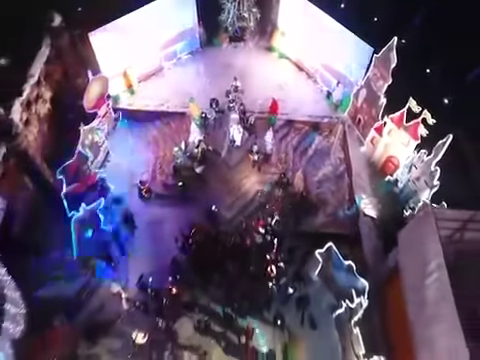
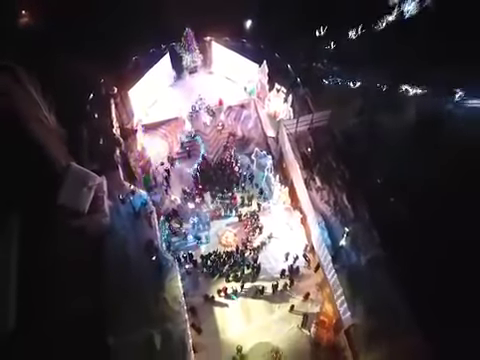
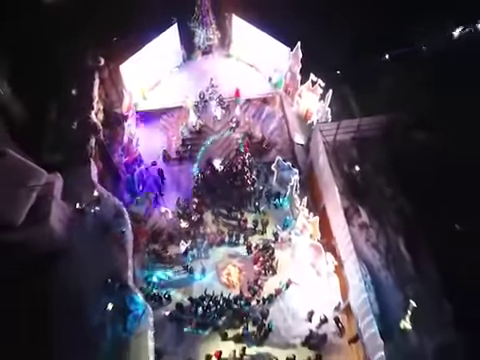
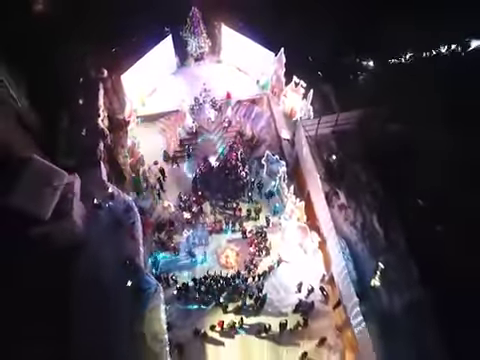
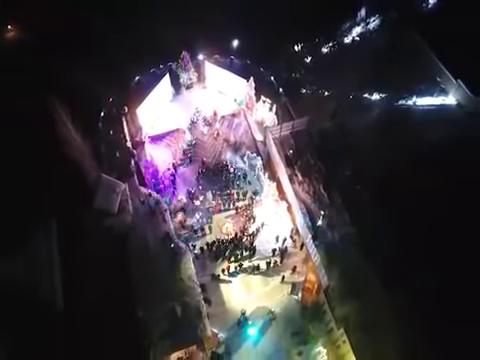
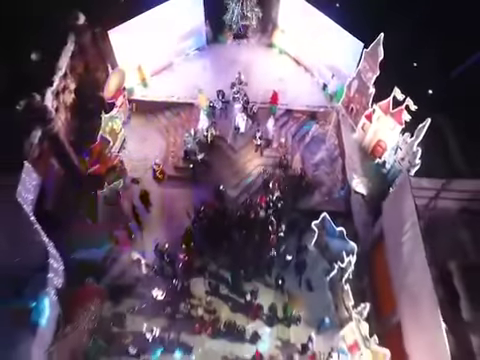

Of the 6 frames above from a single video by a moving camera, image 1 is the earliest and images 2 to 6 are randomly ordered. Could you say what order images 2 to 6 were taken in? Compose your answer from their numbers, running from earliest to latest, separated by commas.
6, 3, 4, 2, 5
